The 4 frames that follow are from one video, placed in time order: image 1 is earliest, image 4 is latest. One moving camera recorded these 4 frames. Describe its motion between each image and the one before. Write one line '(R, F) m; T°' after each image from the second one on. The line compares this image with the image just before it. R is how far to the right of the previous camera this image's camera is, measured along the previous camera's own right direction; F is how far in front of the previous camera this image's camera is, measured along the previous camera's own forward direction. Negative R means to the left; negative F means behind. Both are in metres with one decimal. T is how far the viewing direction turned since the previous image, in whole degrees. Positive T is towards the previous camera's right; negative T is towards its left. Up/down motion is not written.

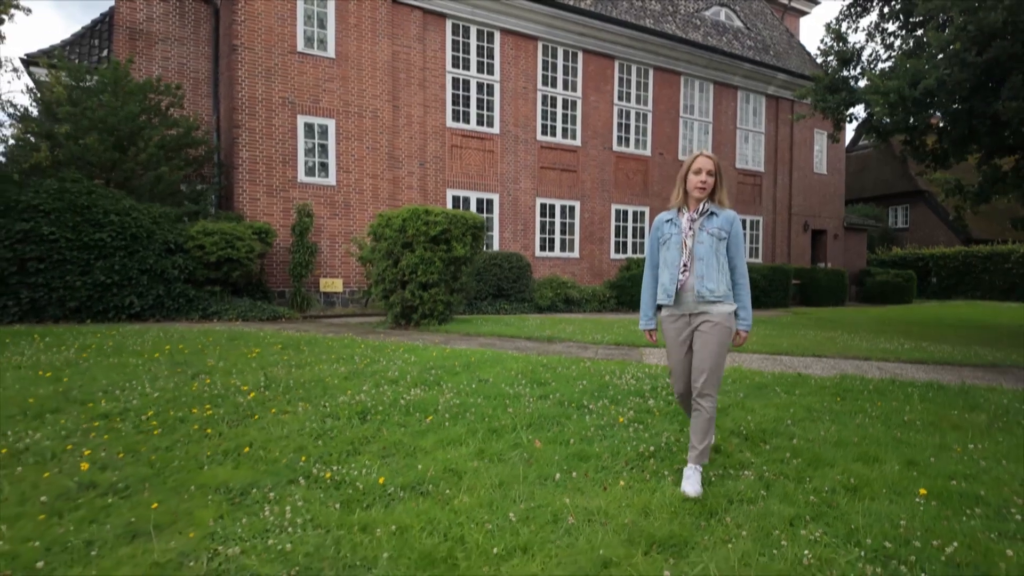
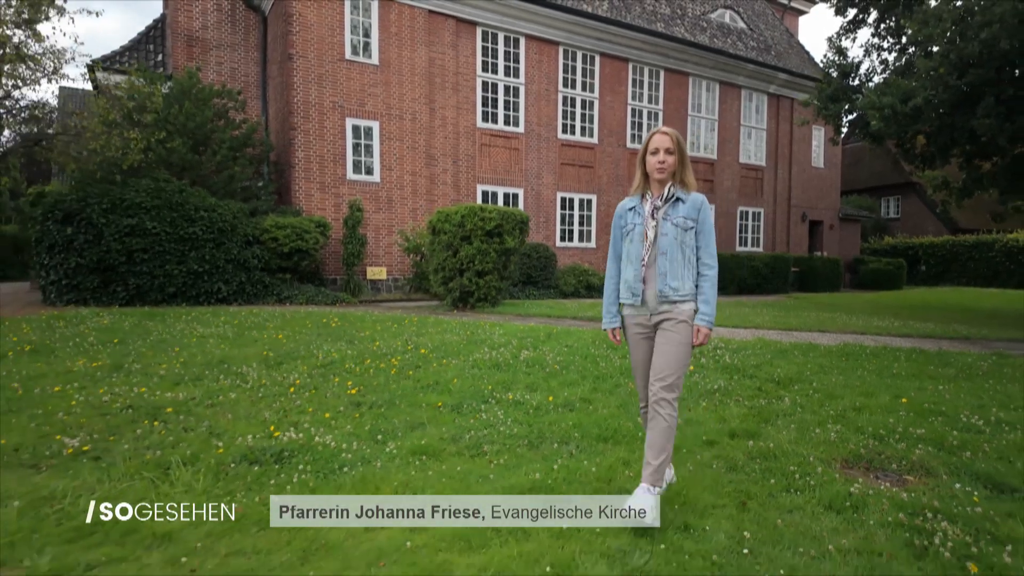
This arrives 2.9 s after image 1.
(-1.1, -1.7) m; +1°
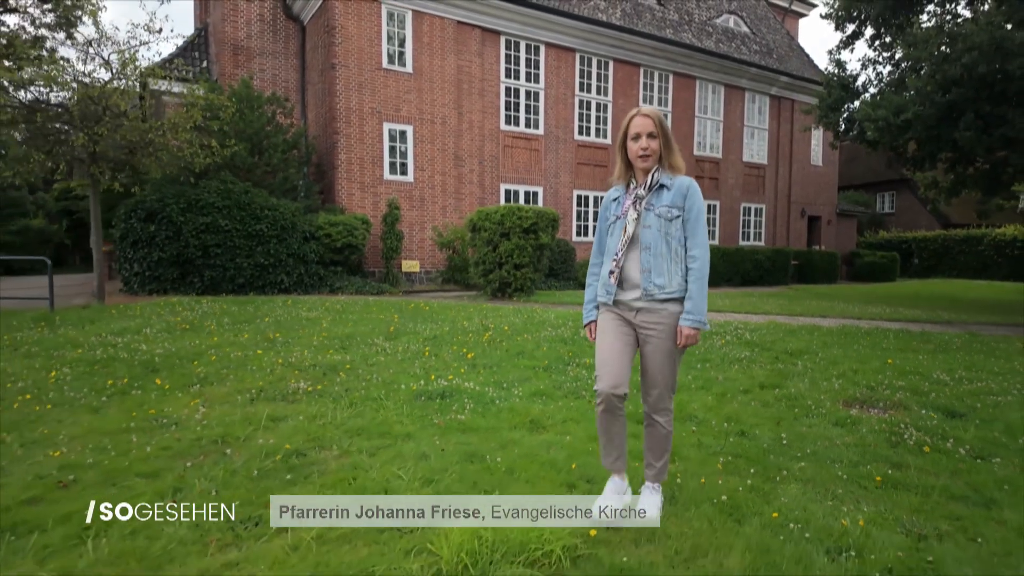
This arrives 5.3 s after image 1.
(-0.9, -1.6) m; 0°
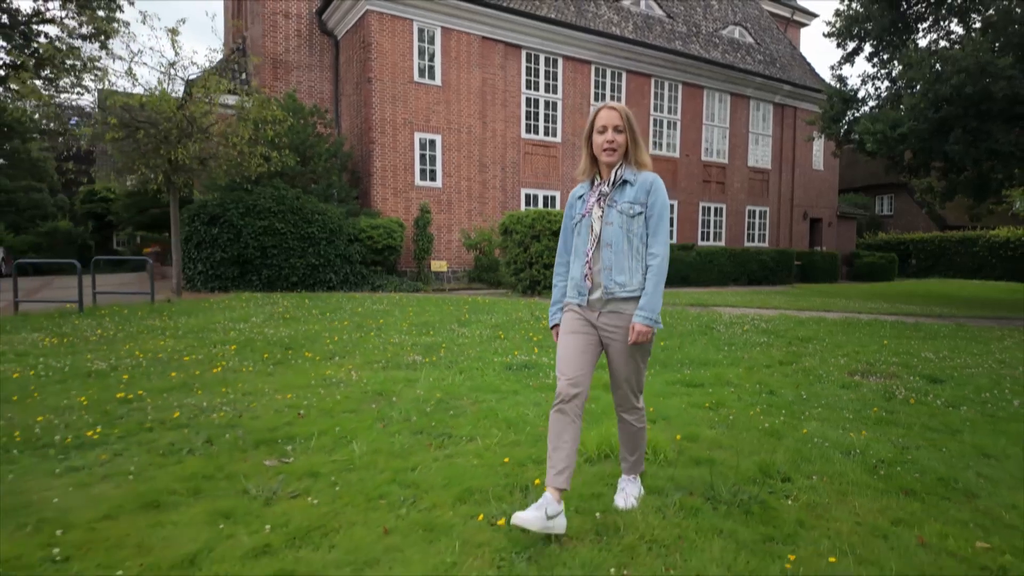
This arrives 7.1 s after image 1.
(-0.8, -1.4) m; 0°
